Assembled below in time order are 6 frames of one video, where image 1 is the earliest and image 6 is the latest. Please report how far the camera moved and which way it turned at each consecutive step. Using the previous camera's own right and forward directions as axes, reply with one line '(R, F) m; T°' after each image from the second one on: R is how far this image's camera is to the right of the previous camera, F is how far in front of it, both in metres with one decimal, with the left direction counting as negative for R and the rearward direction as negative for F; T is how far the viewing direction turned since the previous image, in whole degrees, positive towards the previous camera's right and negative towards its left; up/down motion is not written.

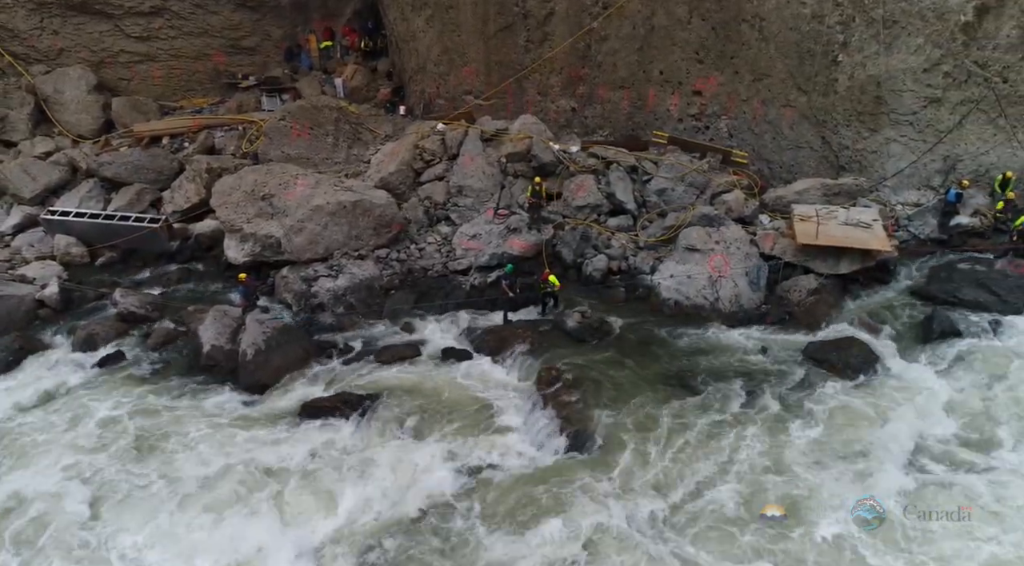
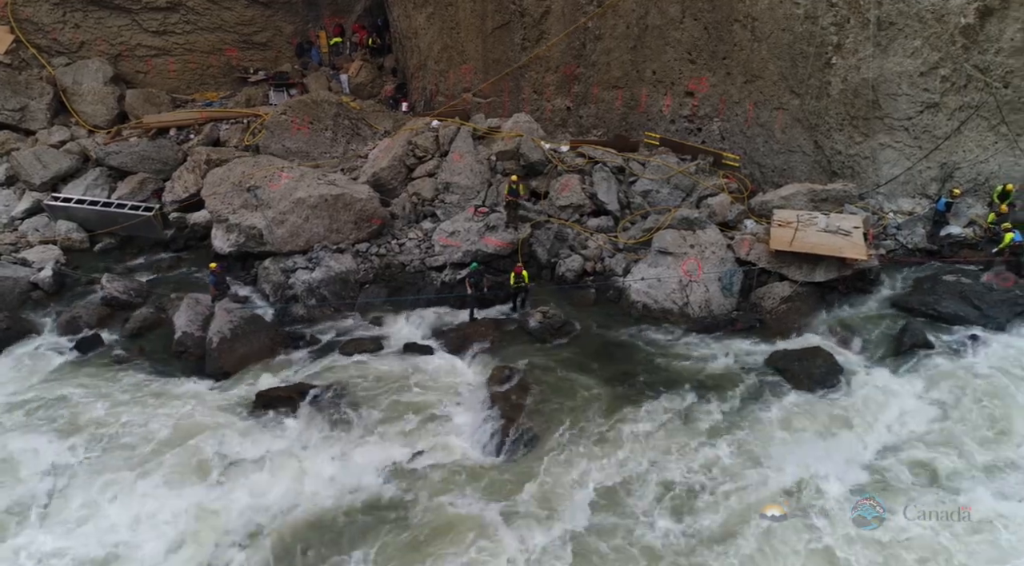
(+1.2, +0.1) m; -3°
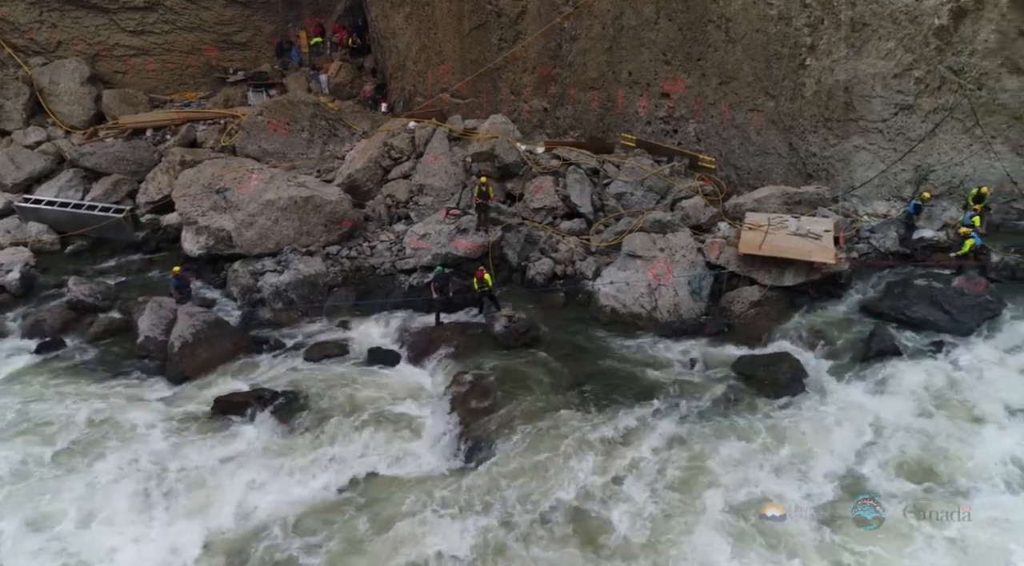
(+0.5, +0.1) m; 0°
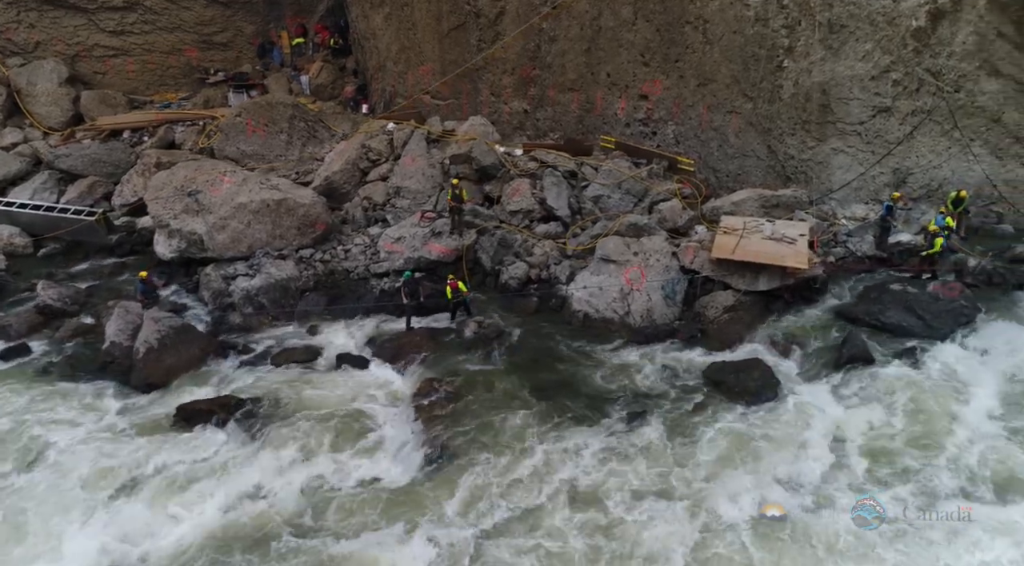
(+0.4, +0.1) m; 0°
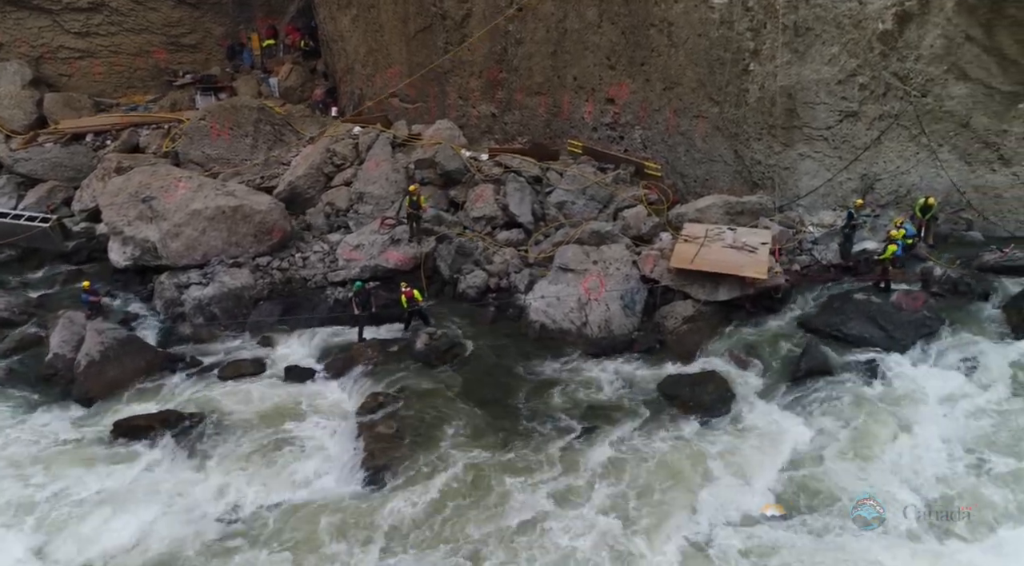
(+0.7, +0.3) m; 0°
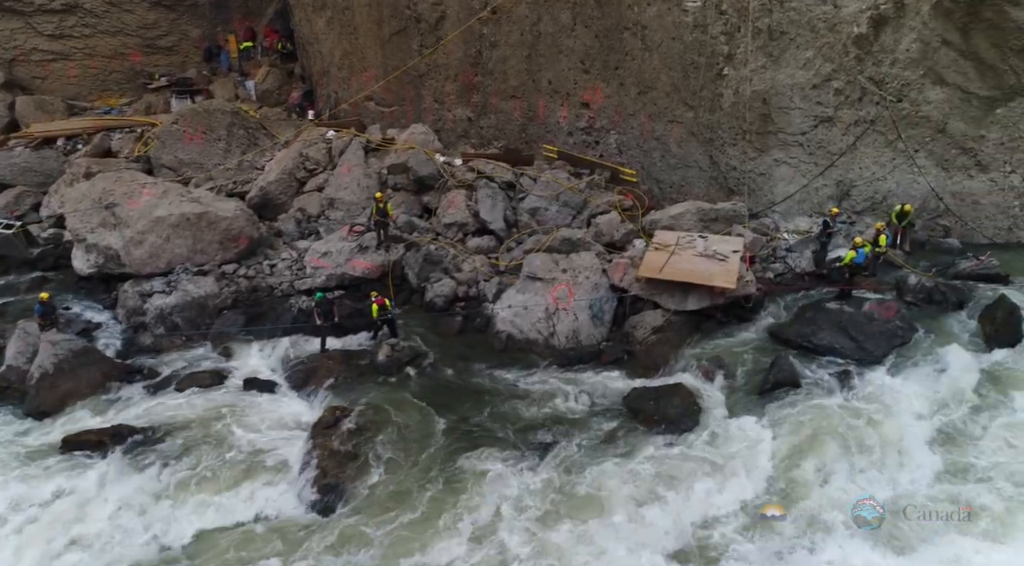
(+0.5, +0.2) m; 0°
